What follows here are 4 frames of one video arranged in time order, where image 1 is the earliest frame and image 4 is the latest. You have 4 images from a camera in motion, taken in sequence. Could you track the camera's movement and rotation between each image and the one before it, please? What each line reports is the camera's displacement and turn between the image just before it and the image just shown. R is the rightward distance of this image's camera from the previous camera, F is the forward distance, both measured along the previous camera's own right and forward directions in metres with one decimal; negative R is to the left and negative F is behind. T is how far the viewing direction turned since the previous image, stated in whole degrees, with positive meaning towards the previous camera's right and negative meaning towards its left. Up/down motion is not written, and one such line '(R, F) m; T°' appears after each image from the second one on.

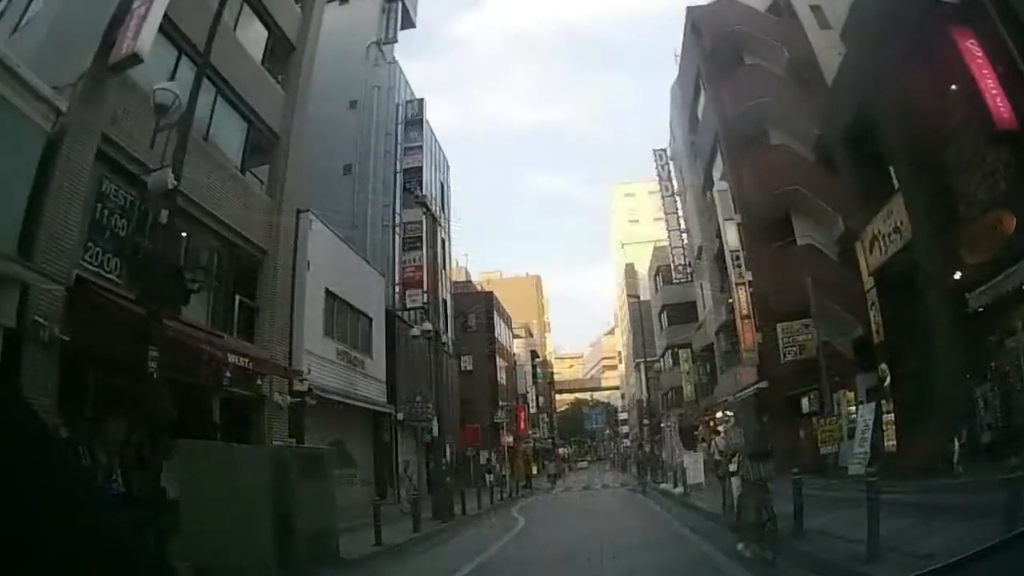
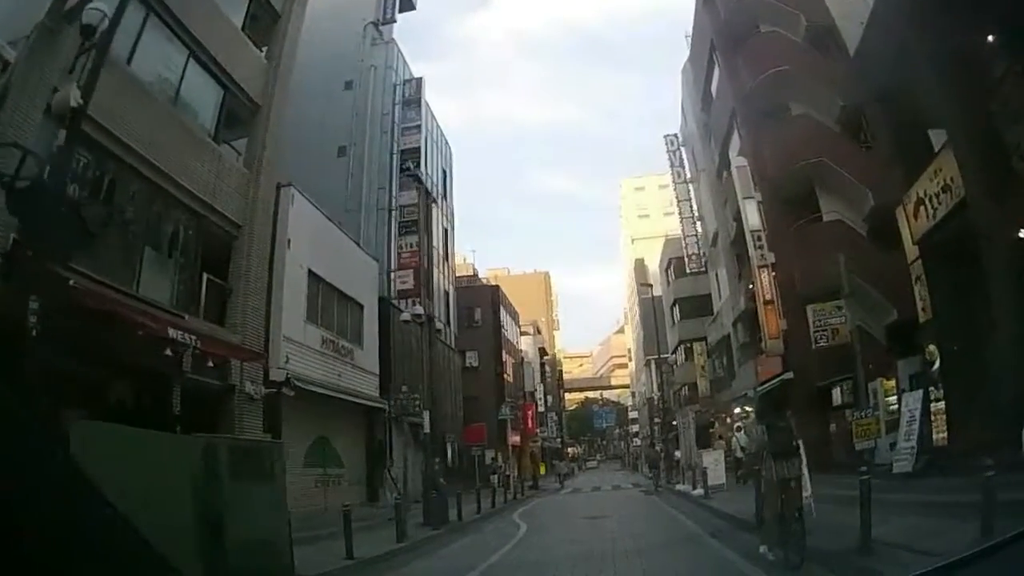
(+0.1, +0.7) m; -1°
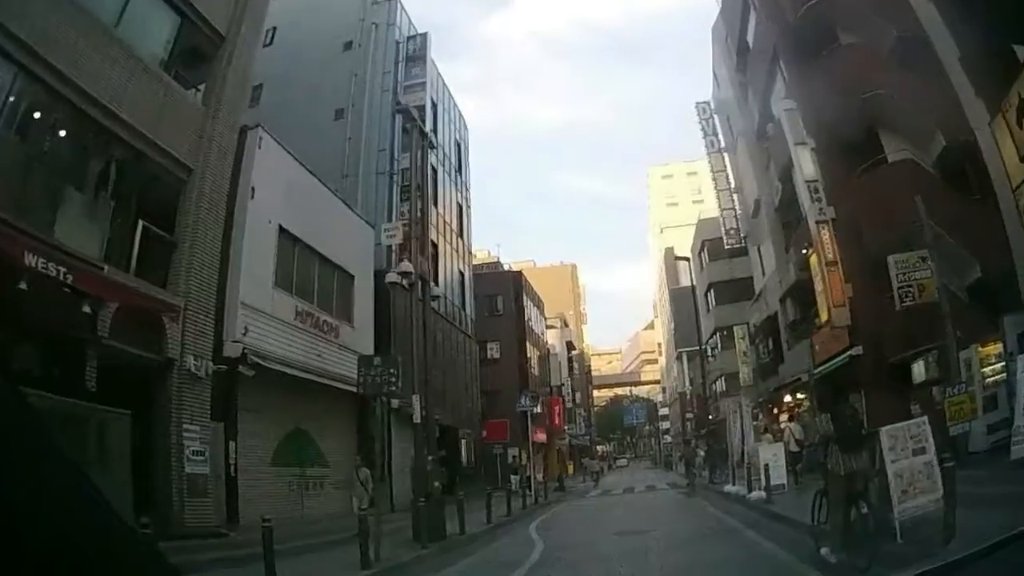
(+0.1, +1.3) m; -2°
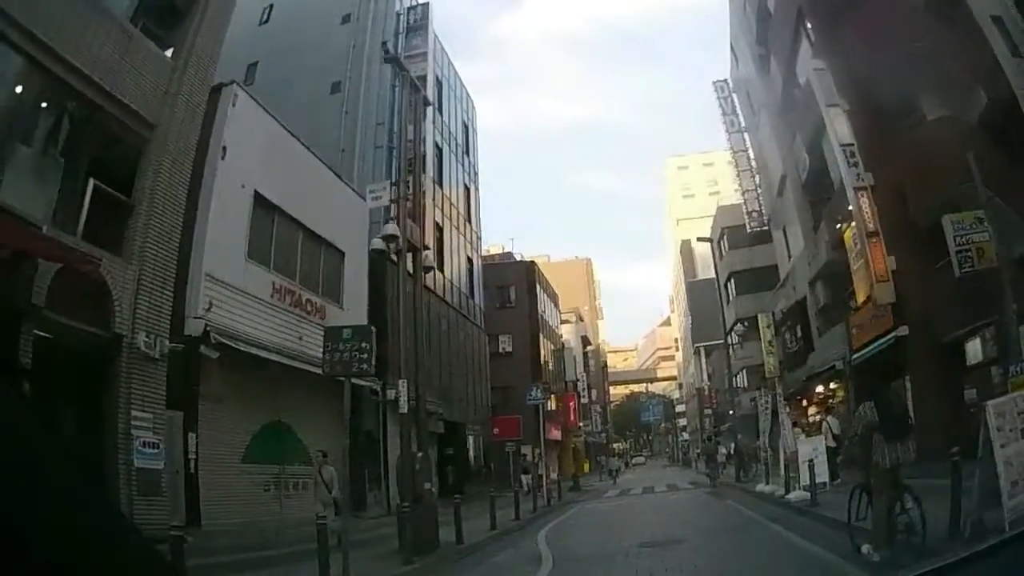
(+0.1, +0.7) m; -1°
